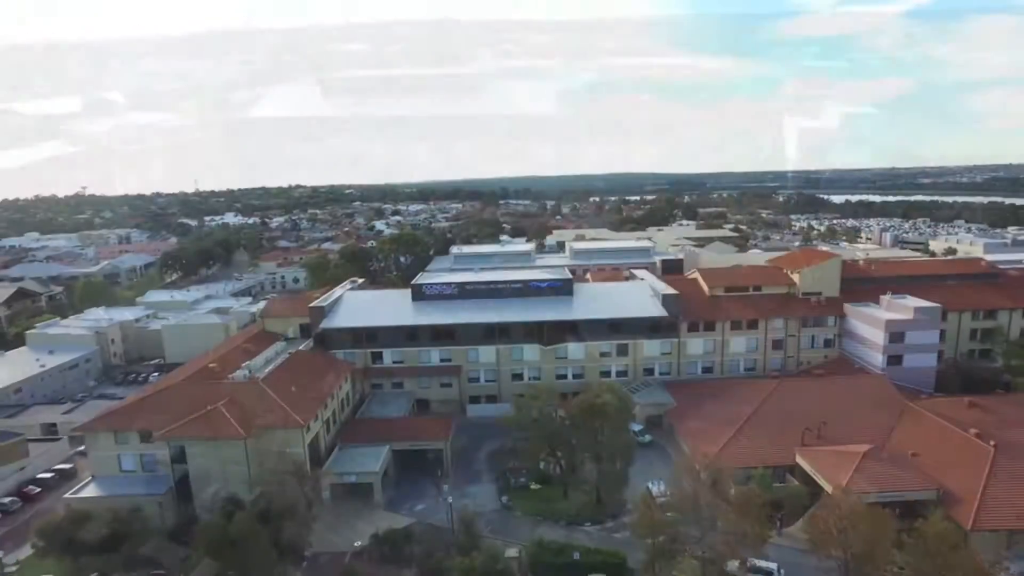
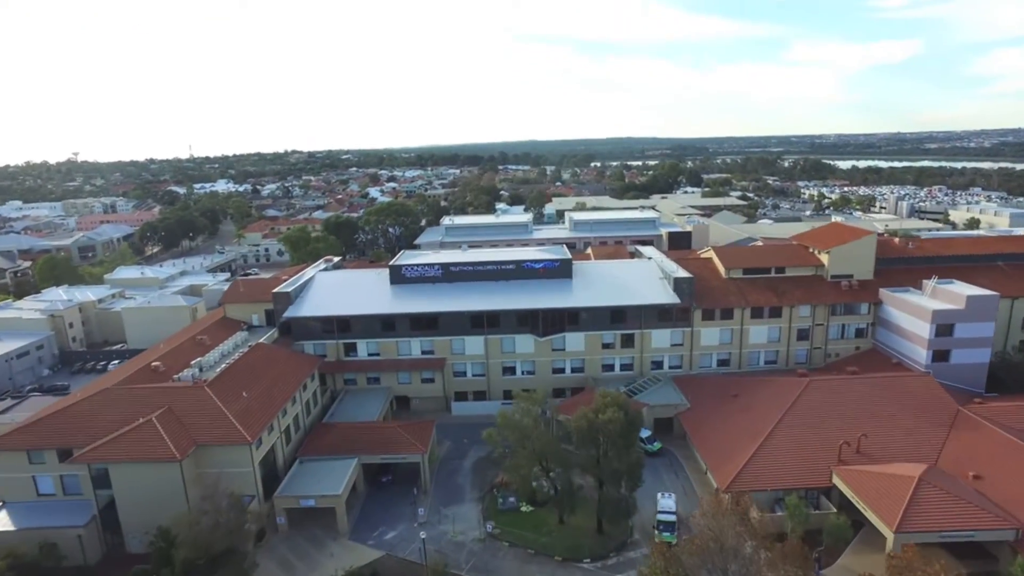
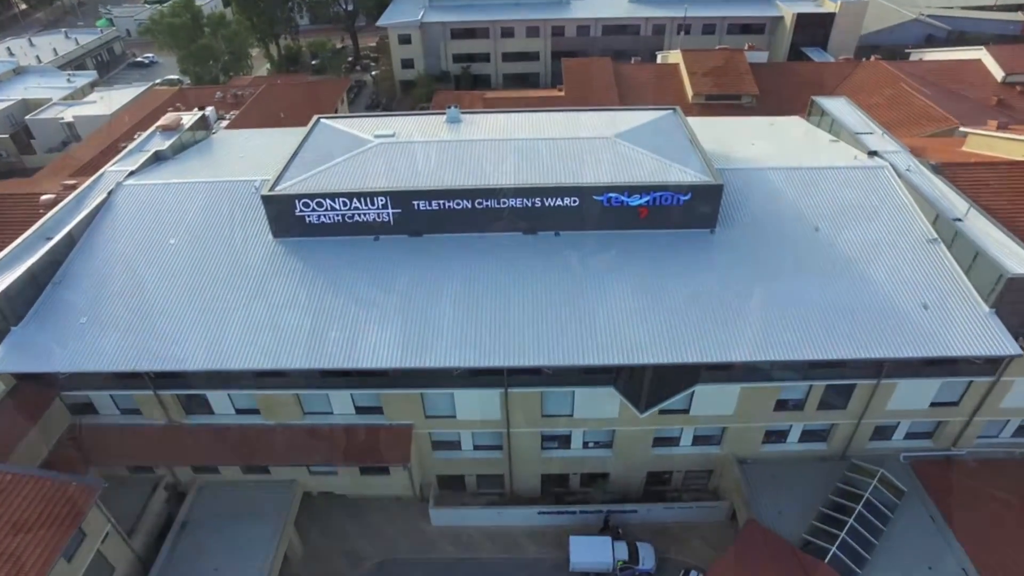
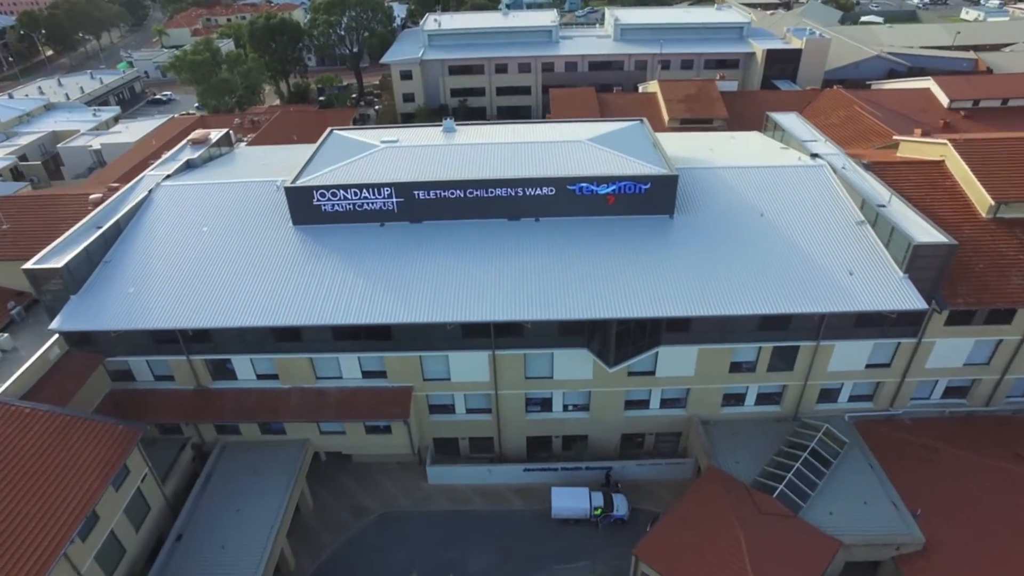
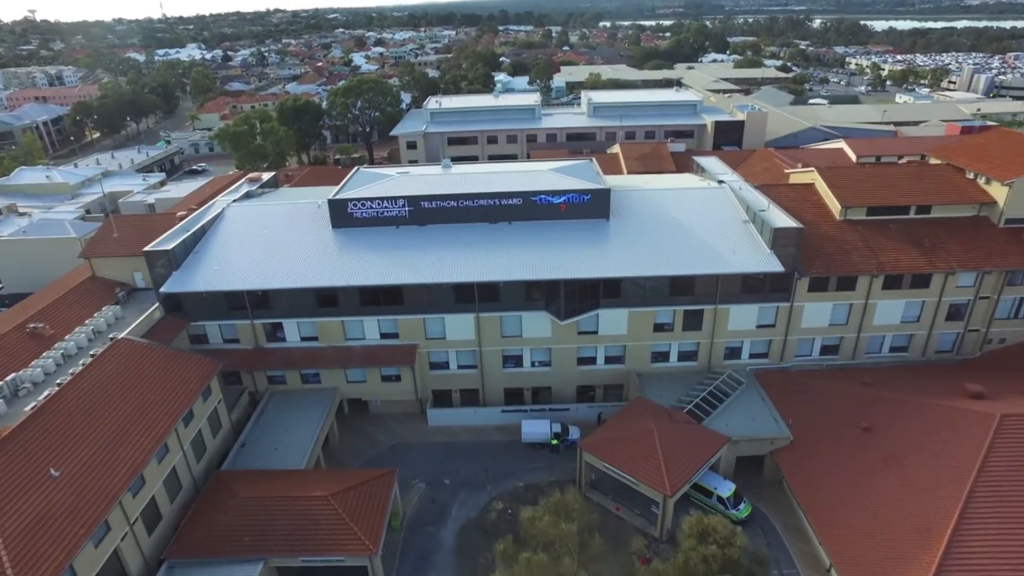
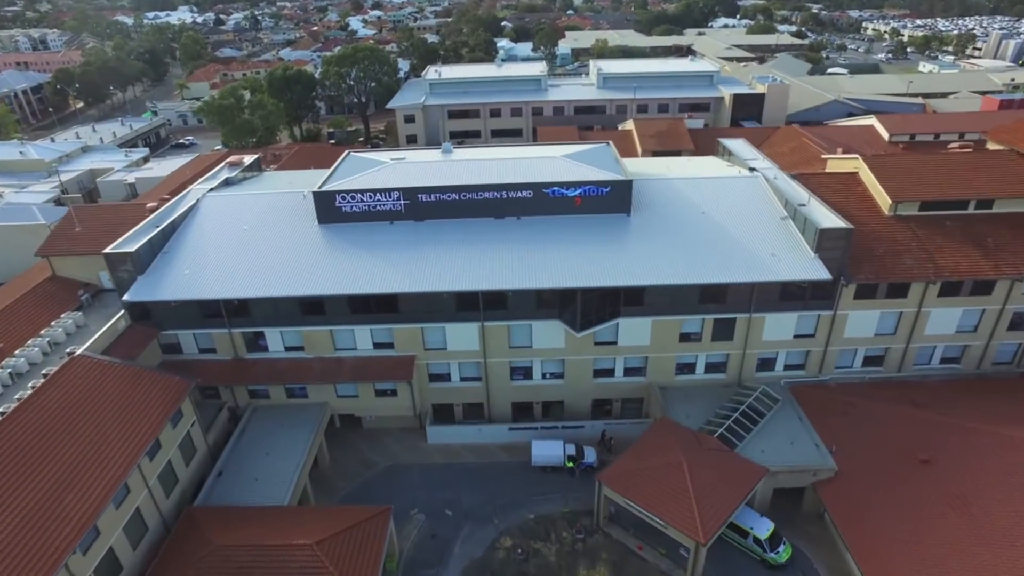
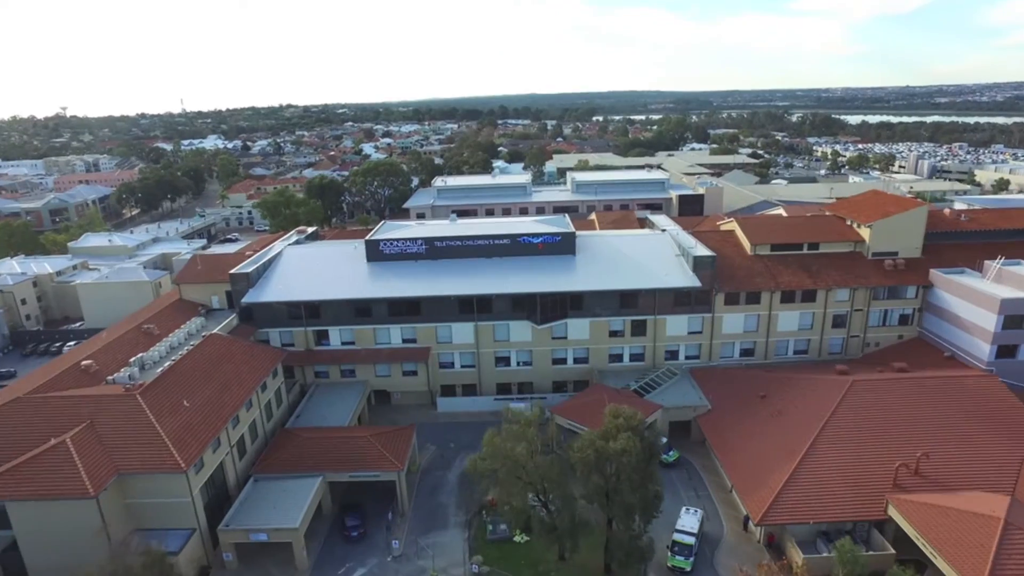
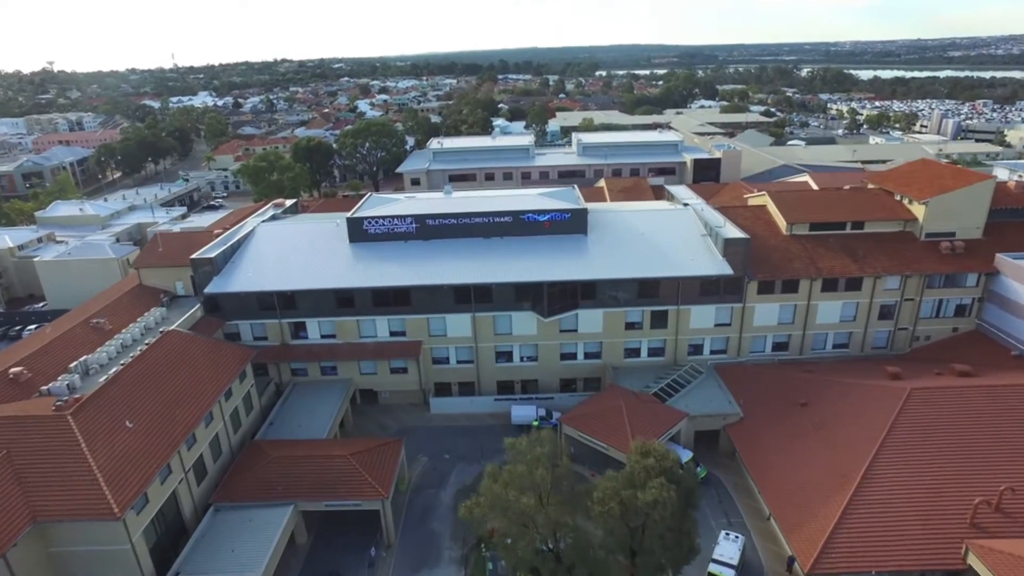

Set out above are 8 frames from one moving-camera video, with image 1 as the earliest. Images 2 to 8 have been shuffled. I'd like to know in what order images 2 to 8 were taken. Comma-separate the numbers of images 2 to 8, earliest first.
2, 7, 8, 5, 6, 4, 3
